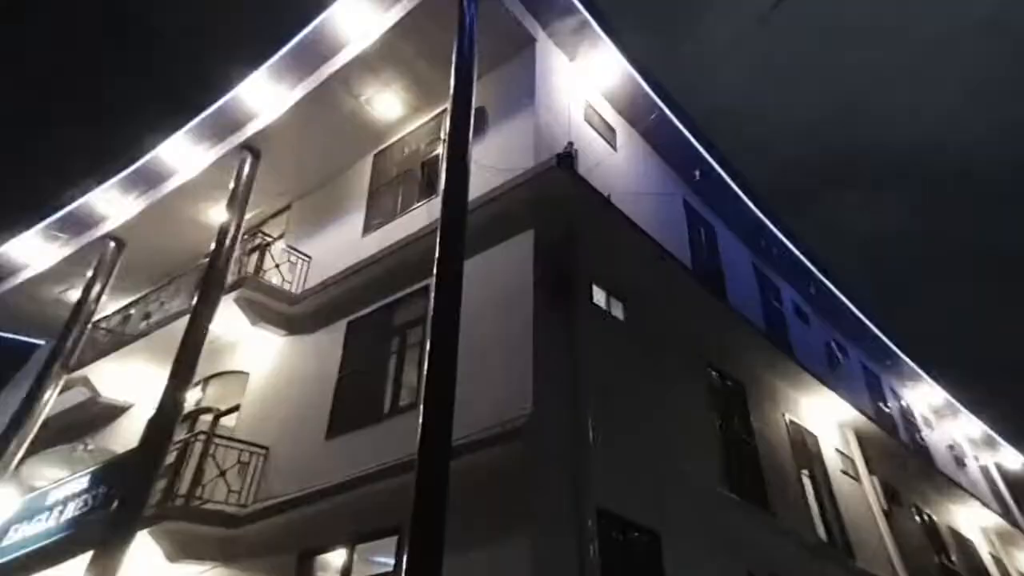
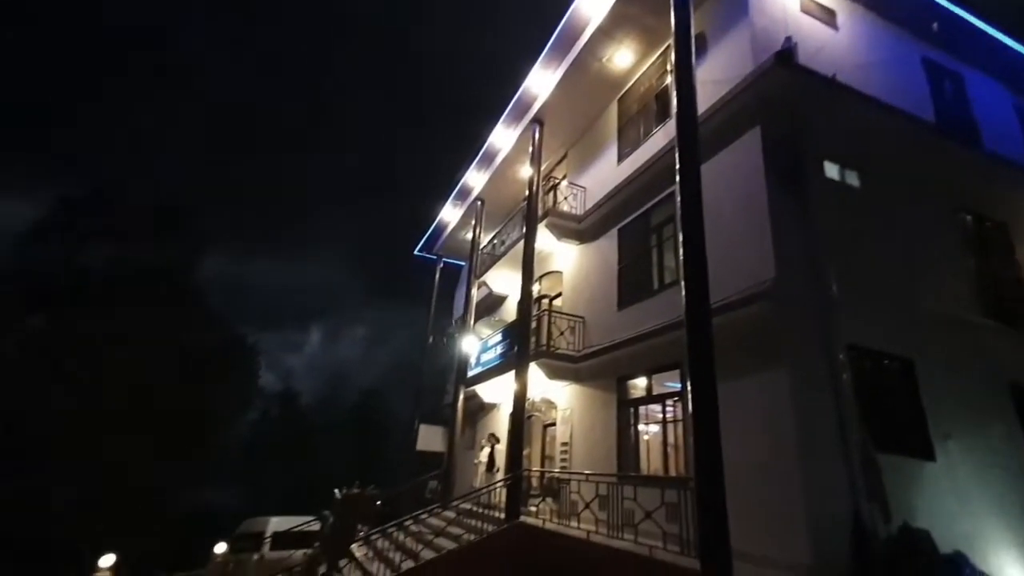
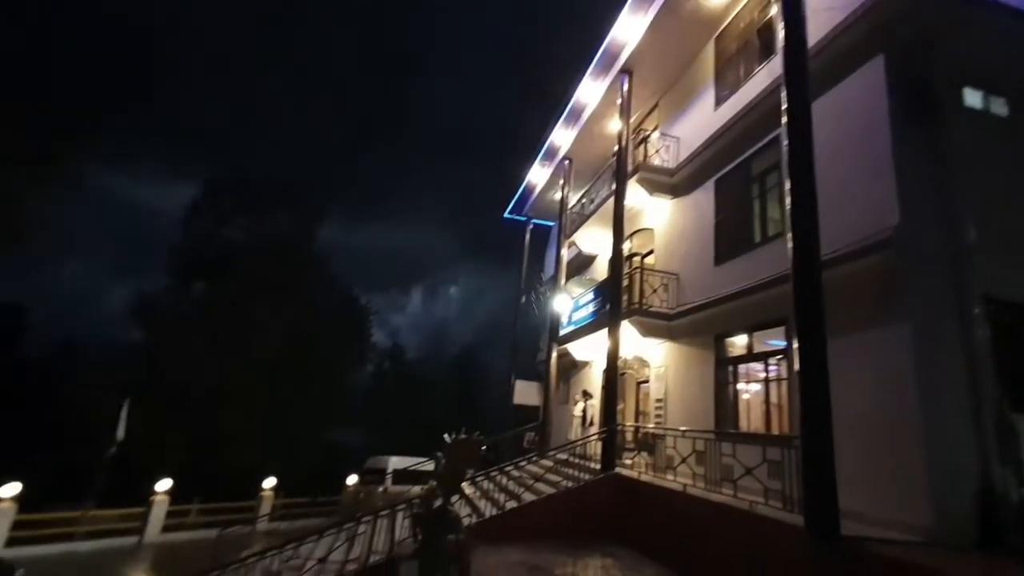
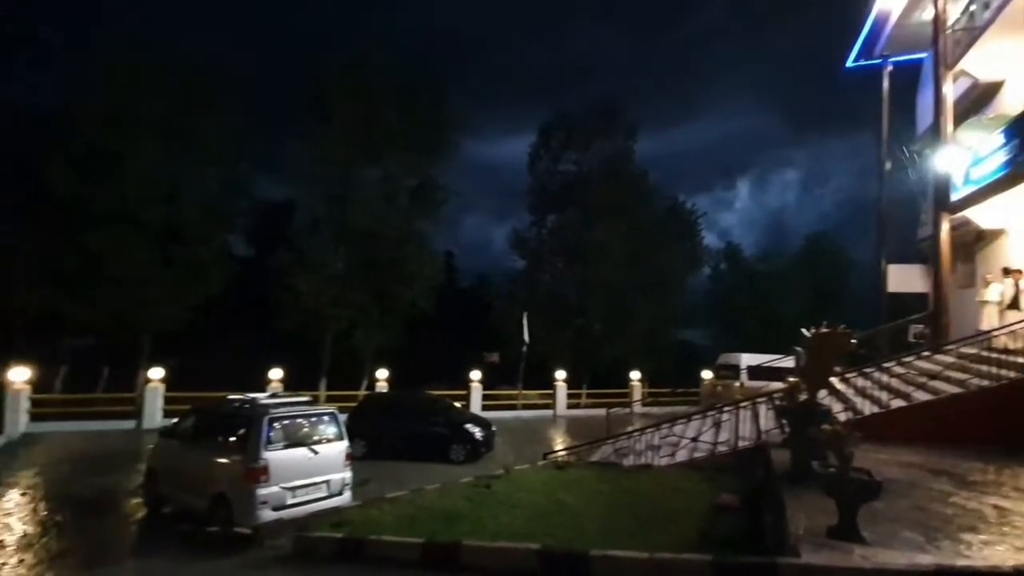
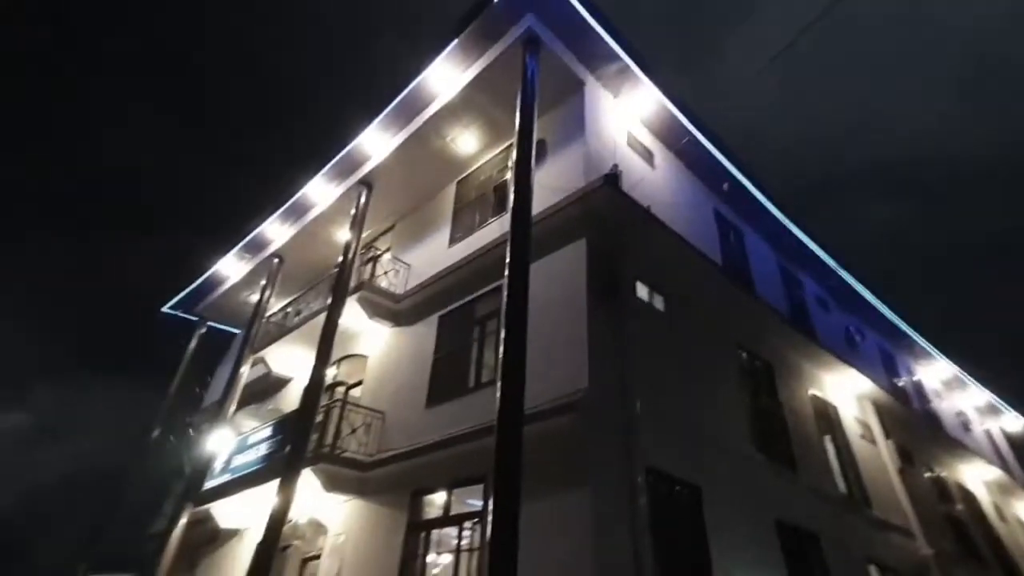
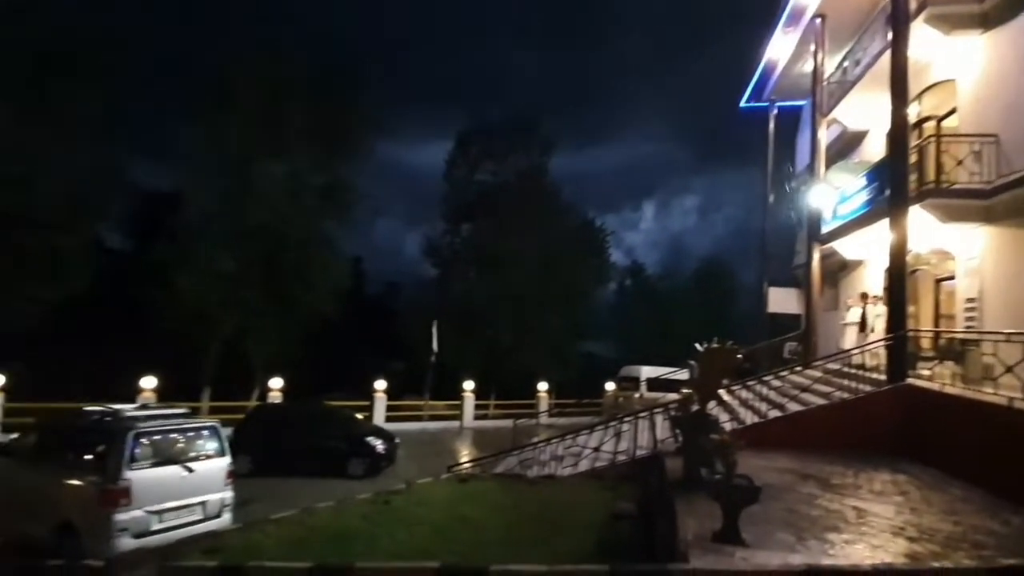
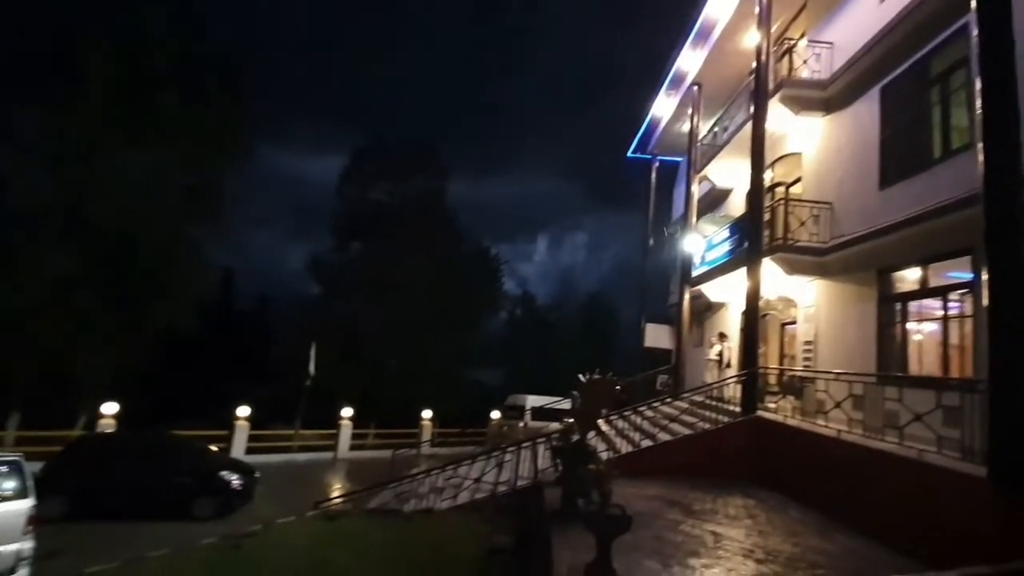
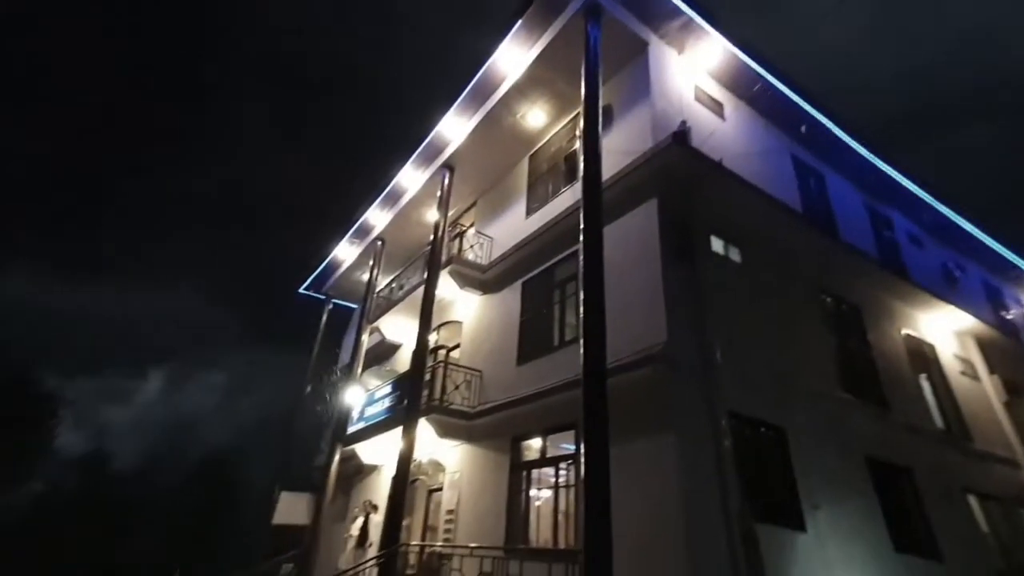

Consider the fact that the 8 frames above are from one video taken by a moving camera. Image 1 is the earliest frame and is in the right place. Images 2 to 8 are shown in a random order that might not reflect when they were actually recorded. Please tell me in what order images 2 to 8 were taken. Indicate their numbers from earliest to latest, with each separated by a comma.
5, 8, 2, 3, 7, 6, 4
